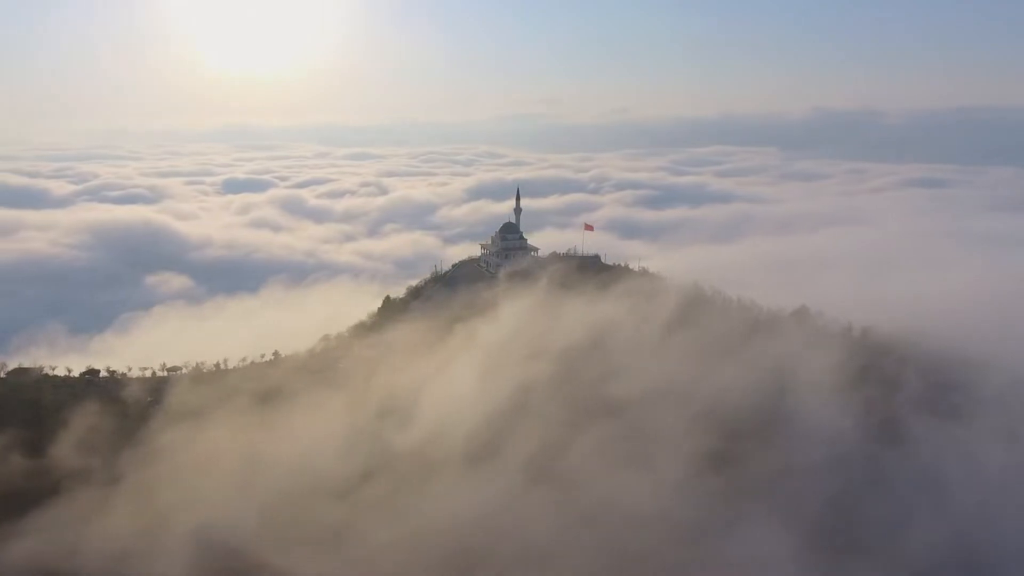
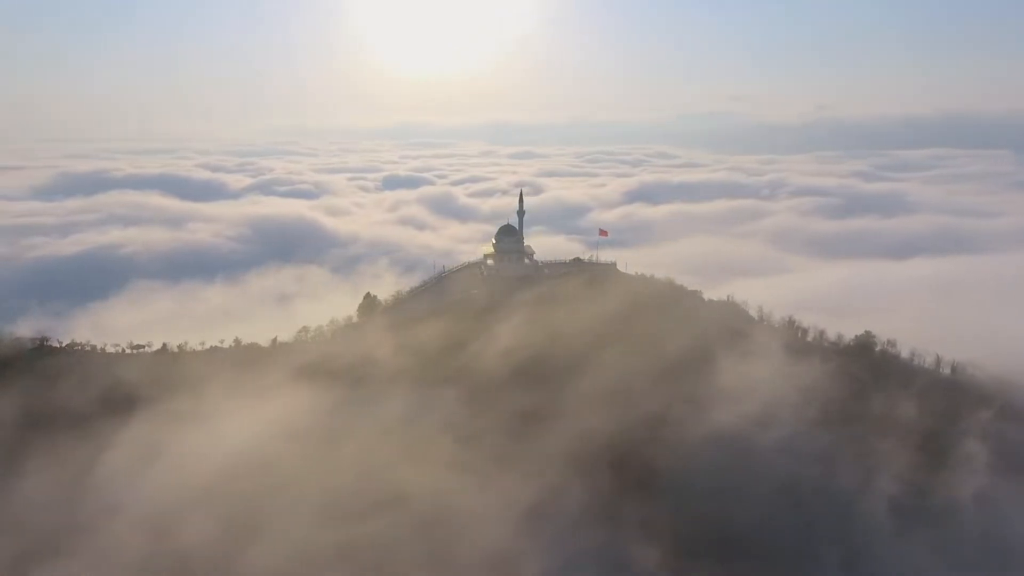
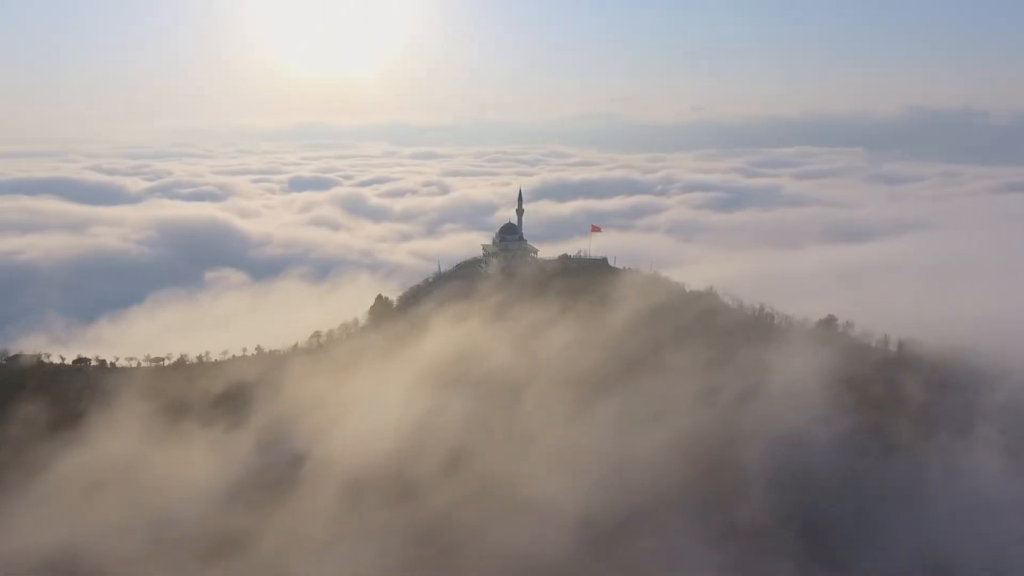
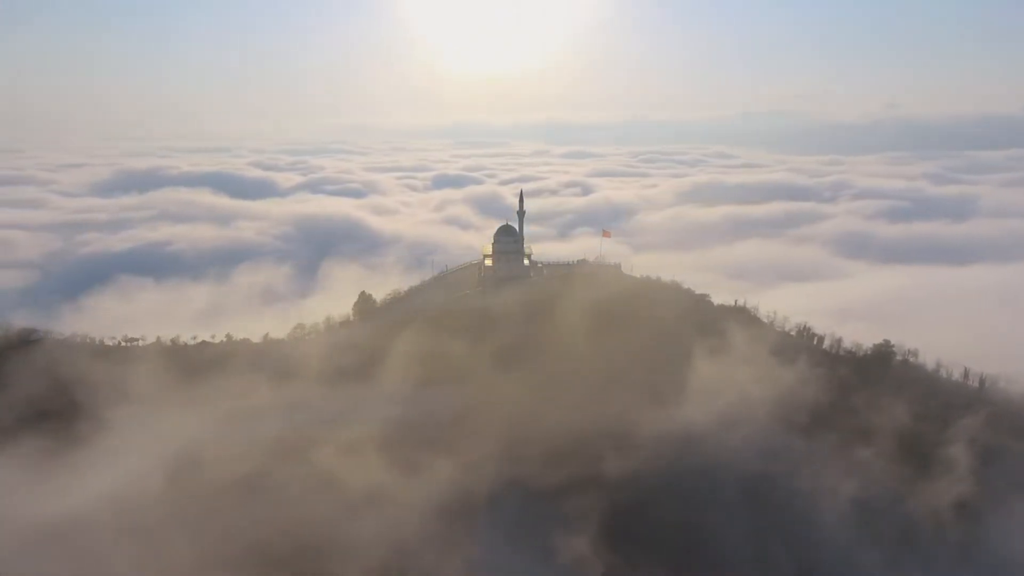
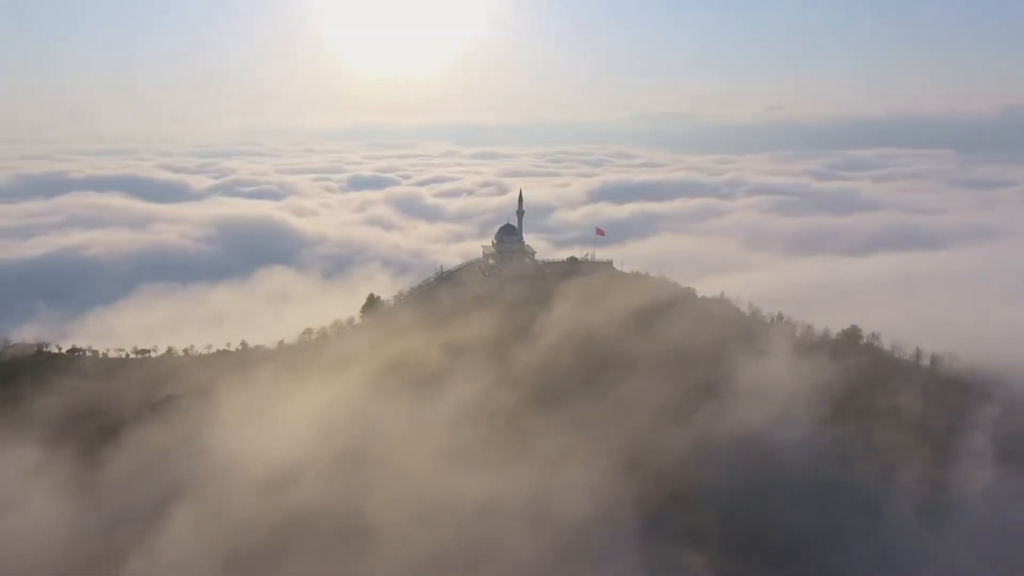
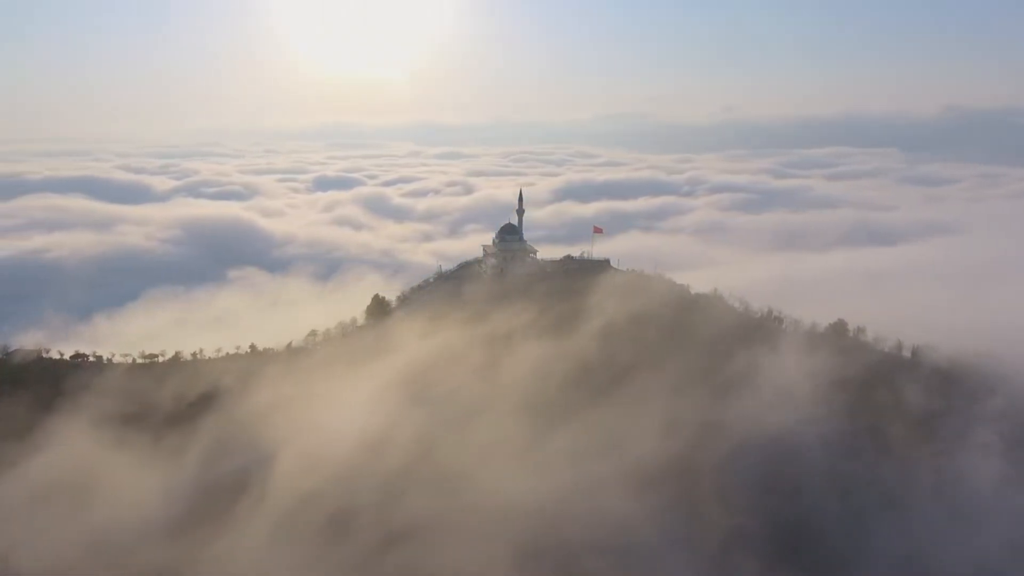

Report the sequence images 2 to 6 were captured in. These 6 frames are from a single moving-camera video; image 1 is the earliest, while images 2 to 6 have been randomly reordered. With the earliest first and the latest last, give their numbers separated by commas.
3, 6, 5, 2, 4
